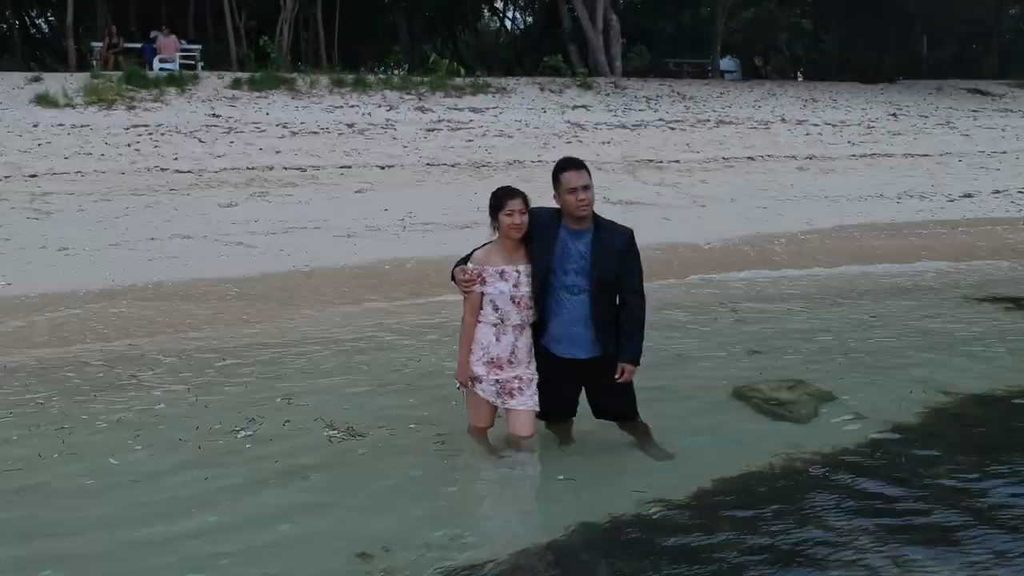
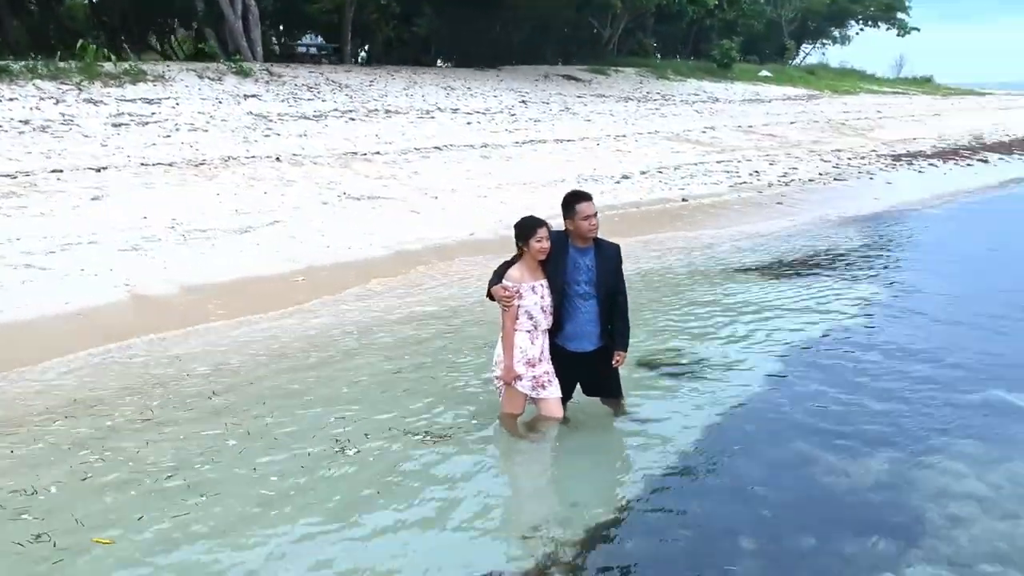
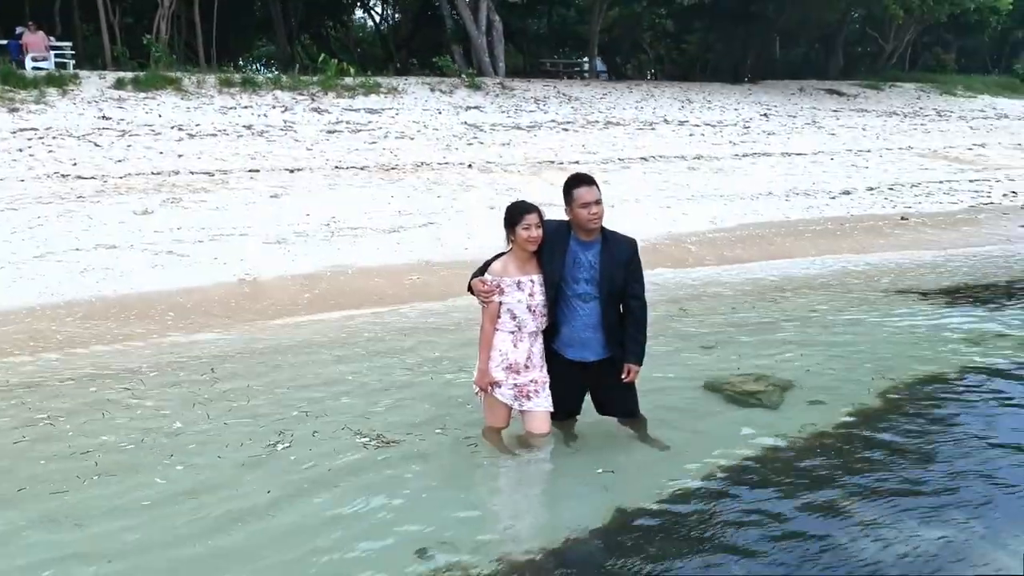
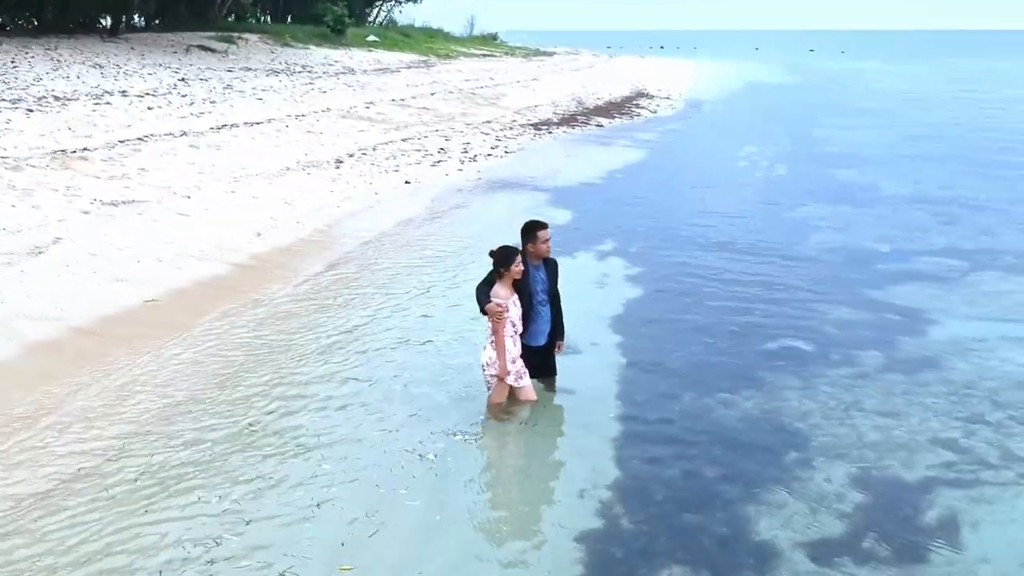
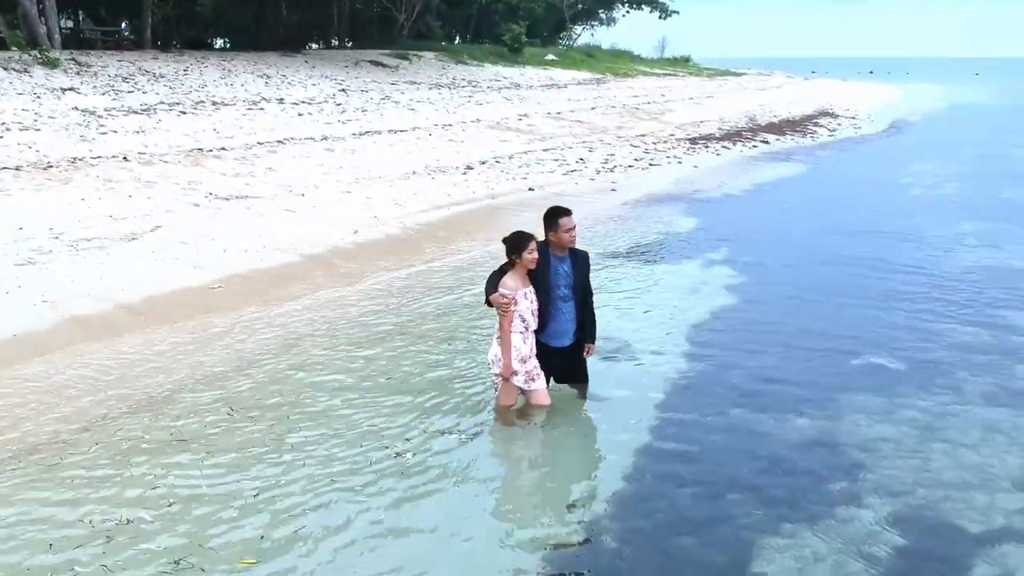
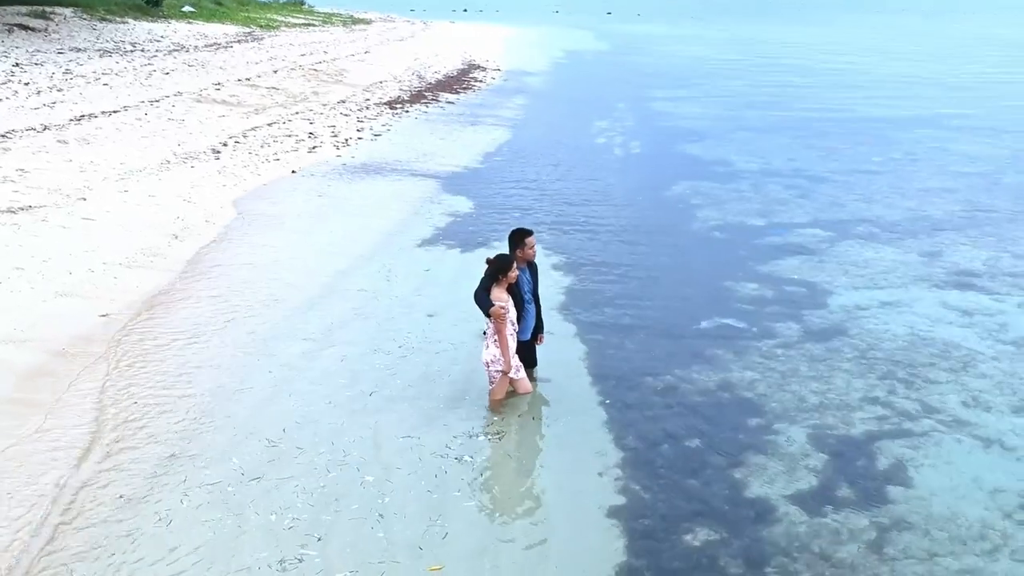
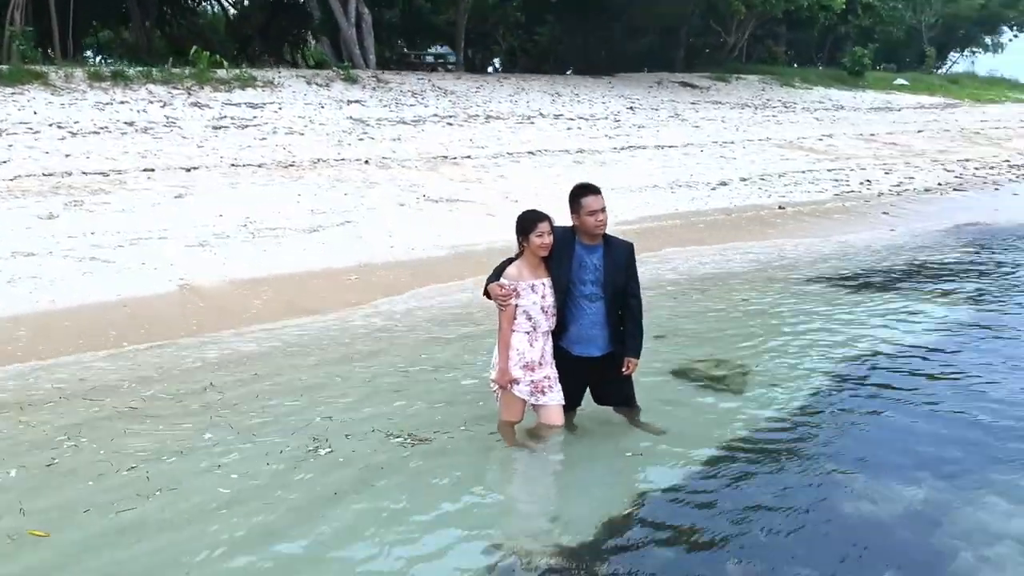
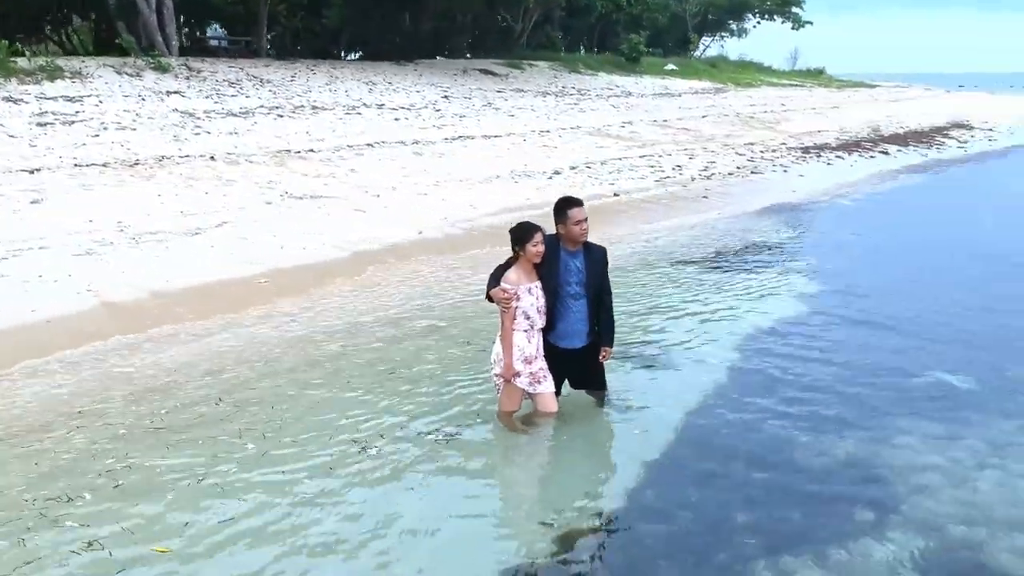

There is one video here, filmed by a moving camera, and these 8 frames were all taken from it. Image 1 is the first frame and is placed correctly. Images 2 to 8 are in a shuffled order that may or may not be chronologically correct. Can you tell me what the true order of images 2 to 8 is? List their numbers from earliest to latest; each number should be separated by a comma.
3, 7, 2, 8, 5, 4, 6
